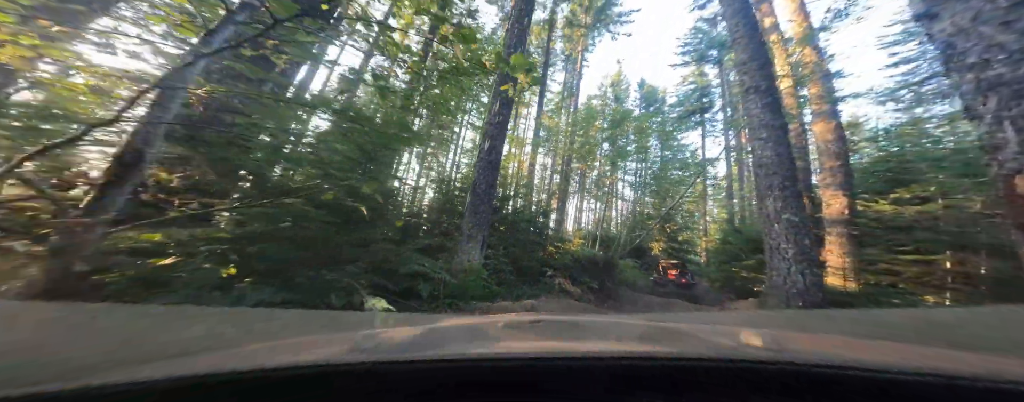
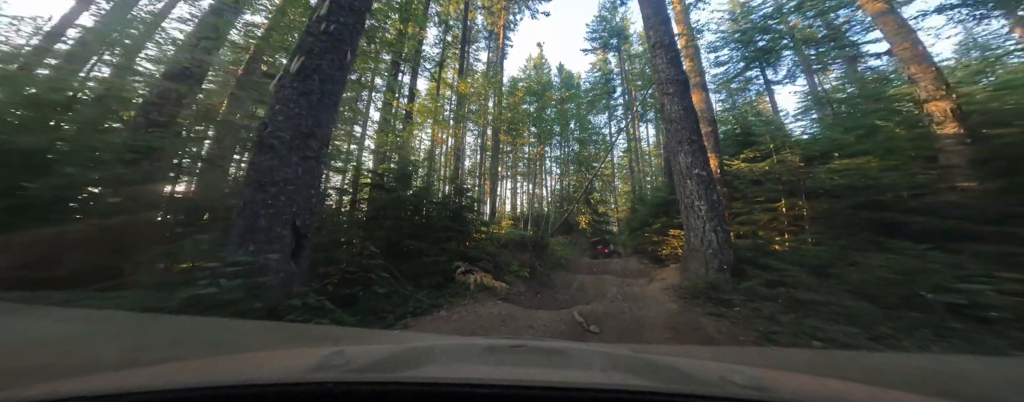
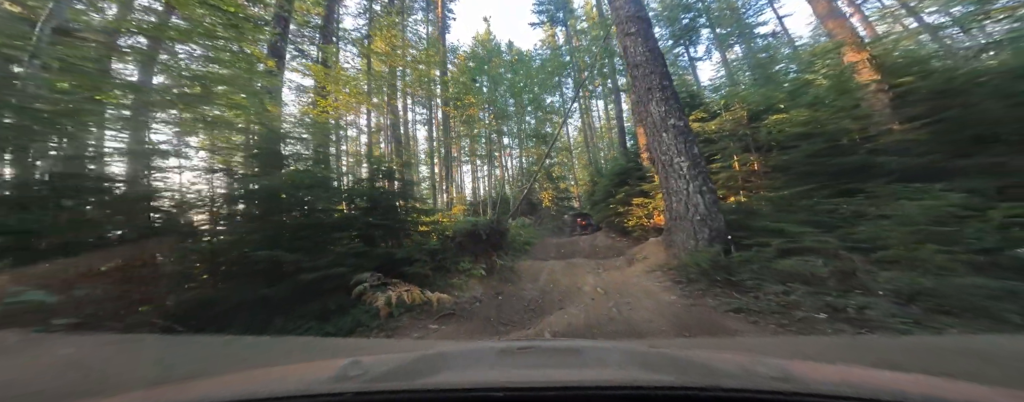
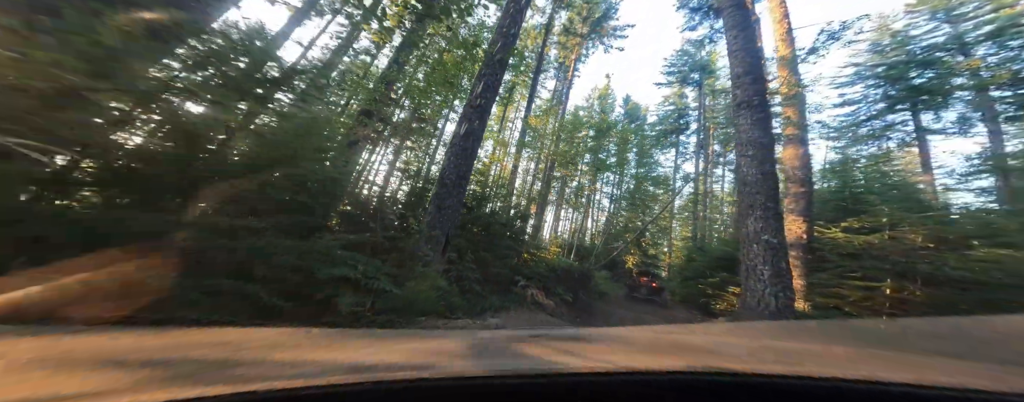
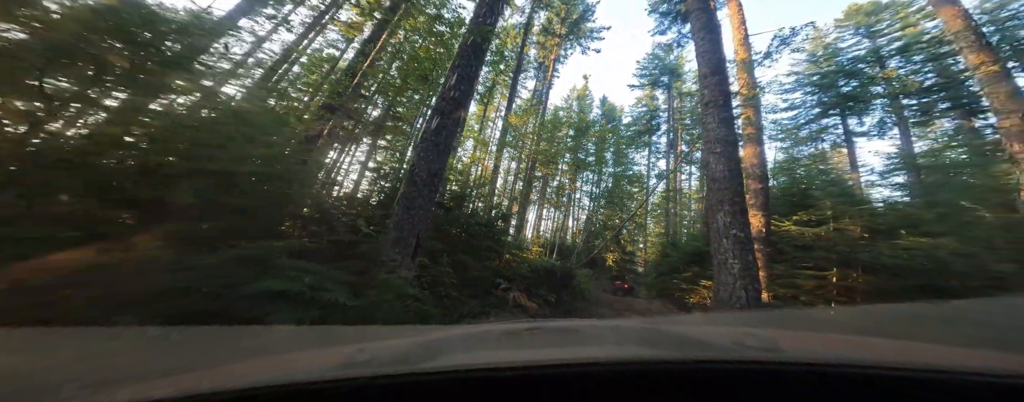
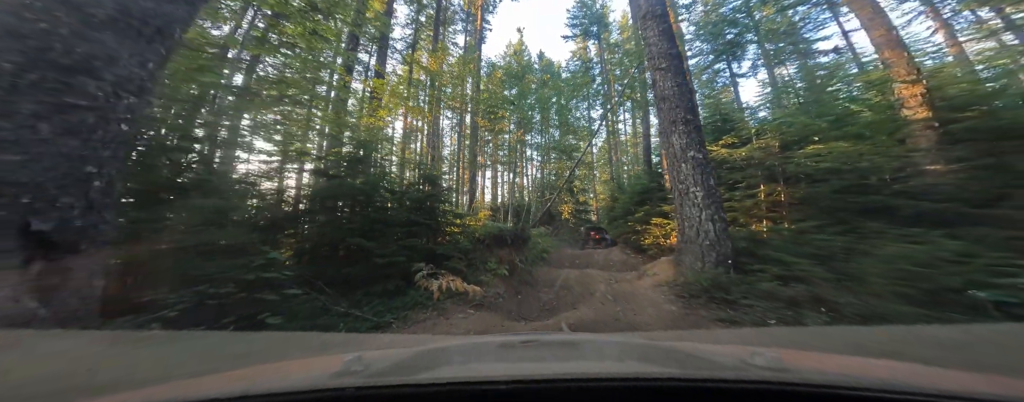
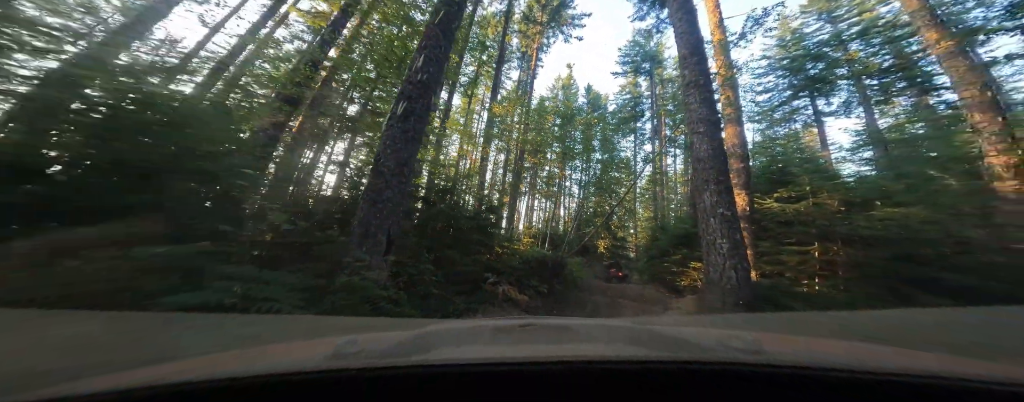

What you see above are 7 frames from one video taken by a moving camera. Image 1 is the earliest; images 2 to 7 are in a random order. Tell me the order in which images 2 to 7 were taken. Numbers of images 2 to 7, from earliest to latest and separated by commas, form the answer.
4, 5, 7, 2, 6, 3
